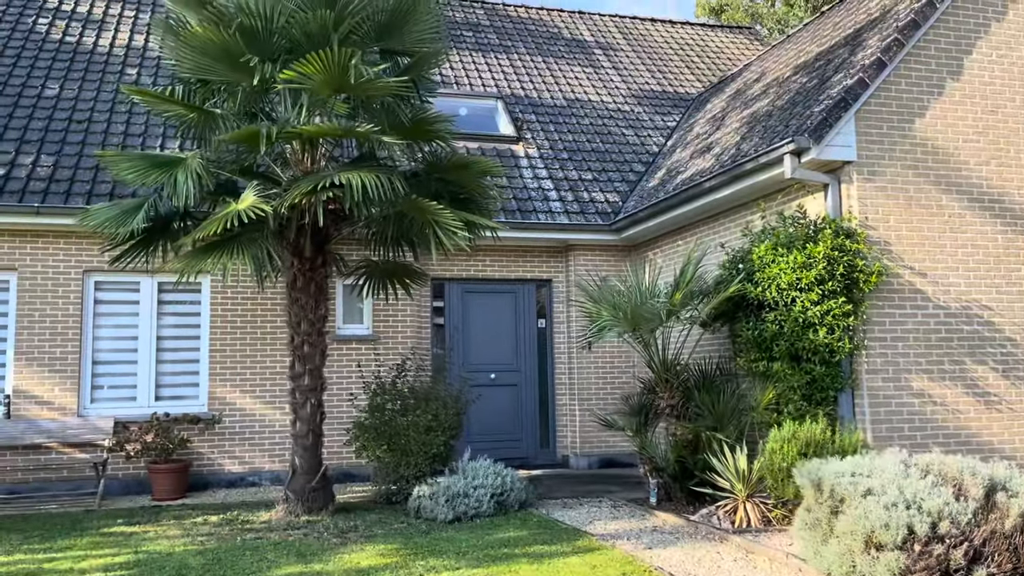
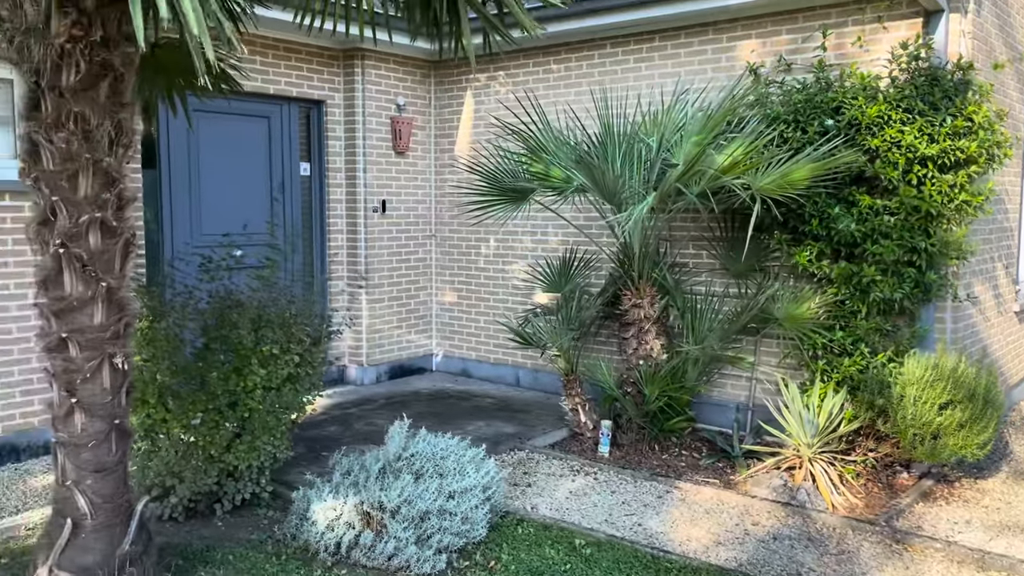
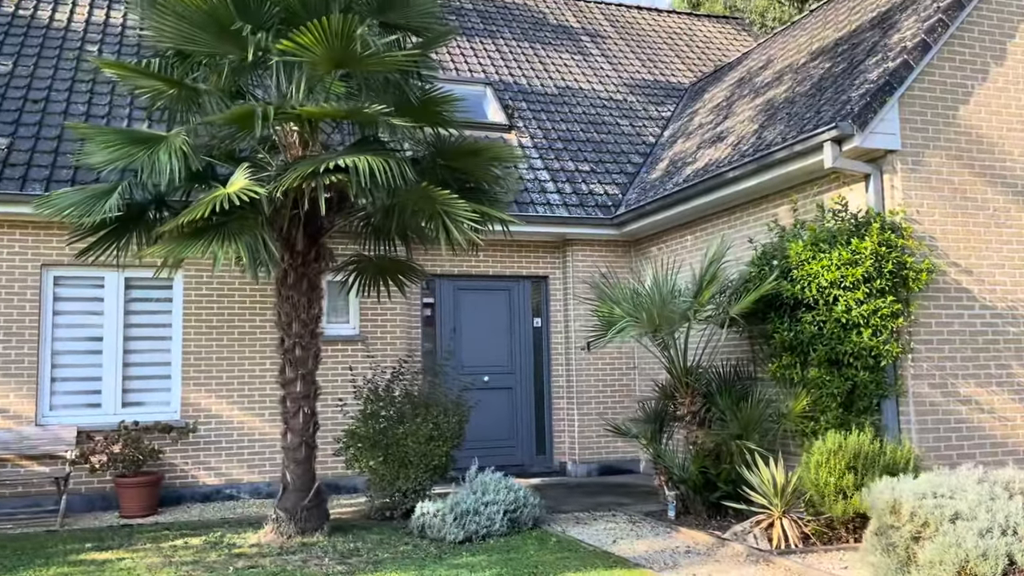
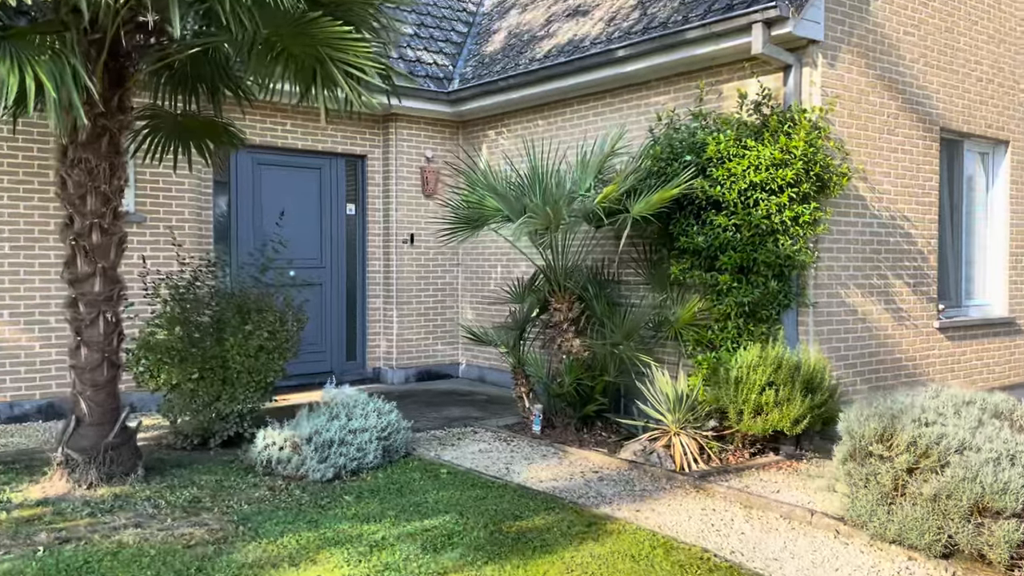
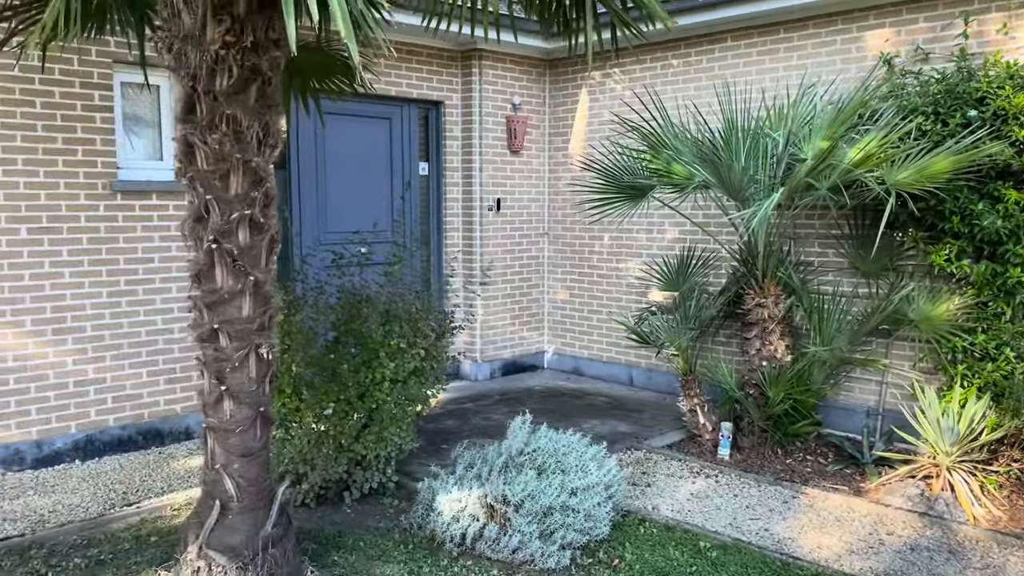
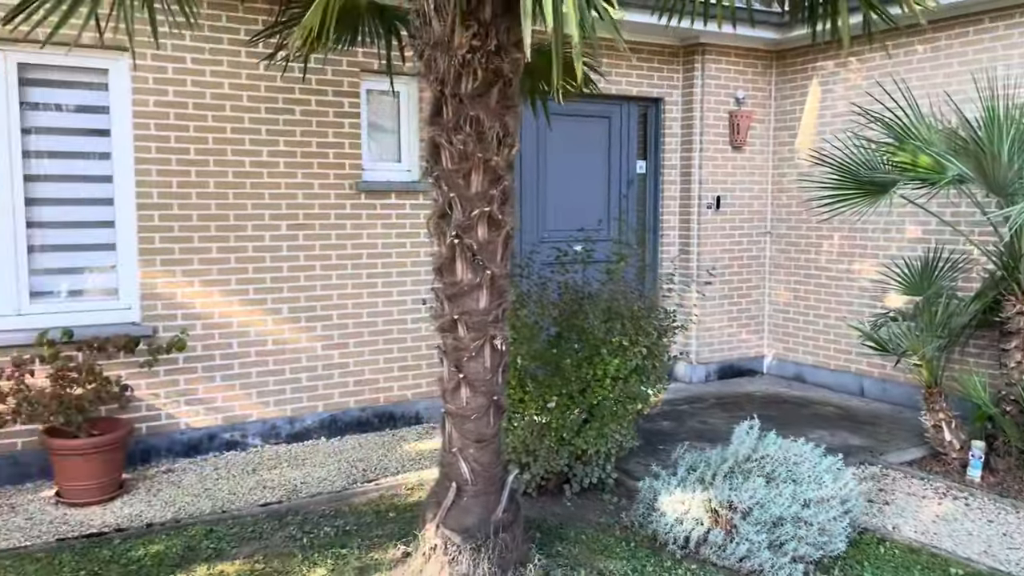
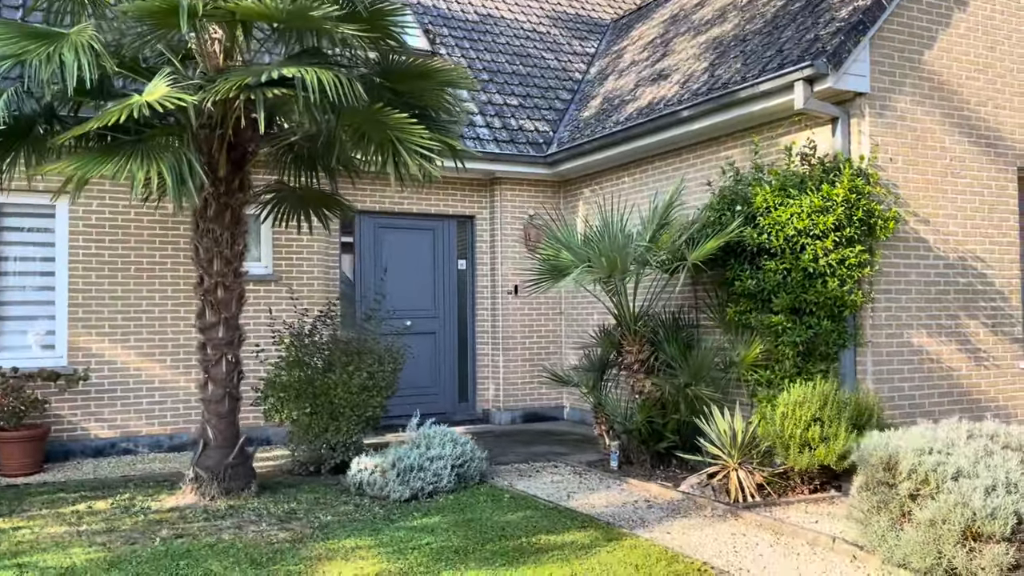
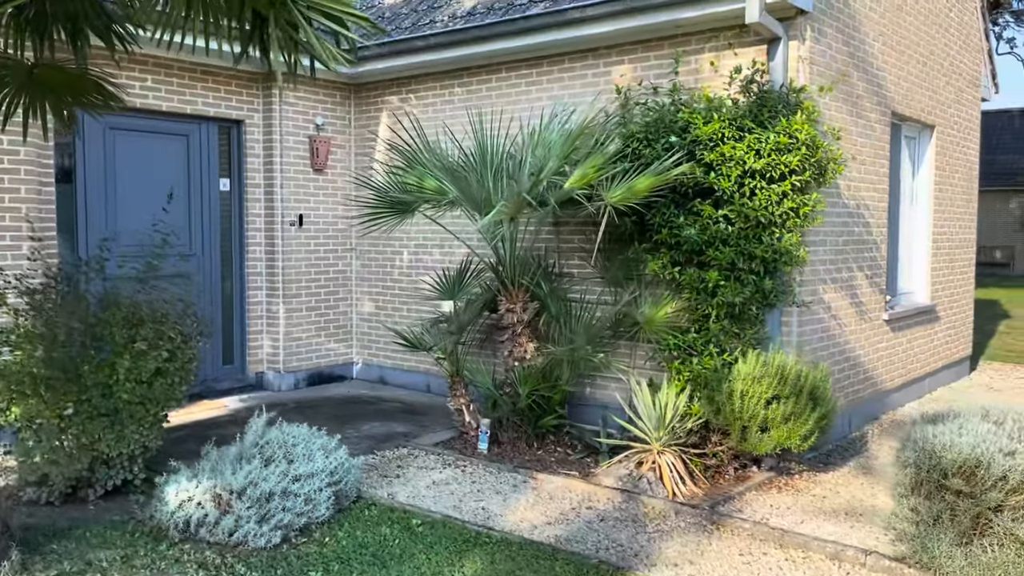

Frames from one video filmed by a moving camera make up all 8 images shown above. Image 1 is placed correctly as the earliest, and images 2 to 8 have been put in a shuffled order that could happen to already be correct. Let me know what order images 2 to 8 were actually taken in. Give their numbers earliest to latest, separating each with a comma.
3, 7, 4, 8, 2, 5, 6
